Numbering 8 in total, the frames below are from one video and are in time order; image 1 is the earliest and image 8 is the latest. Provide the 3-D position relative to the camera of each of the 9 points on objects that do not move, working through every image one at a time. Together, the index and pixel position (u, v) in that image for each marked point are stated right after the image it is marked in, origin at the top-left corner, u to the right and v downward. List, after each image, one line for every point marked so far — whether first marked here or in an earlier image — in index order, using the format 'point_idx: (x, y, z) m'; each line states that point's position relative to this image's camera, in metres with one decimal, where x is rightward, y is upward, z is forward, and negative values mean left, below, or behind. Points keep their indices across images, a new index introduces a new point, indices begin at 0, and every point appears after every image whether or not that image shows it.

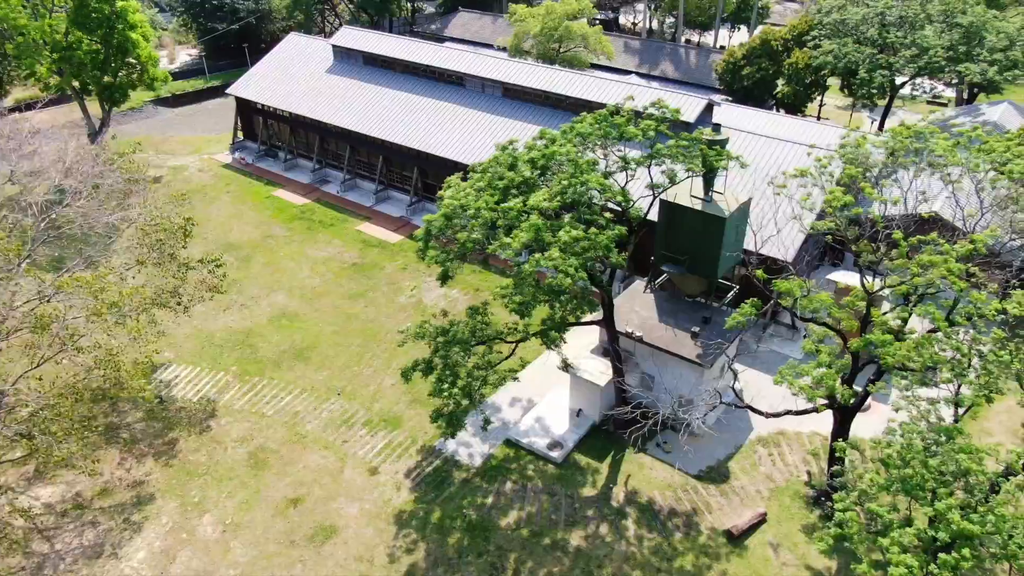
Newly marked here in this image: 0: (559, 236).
0: (+0.9, +1.1, +16.6) m
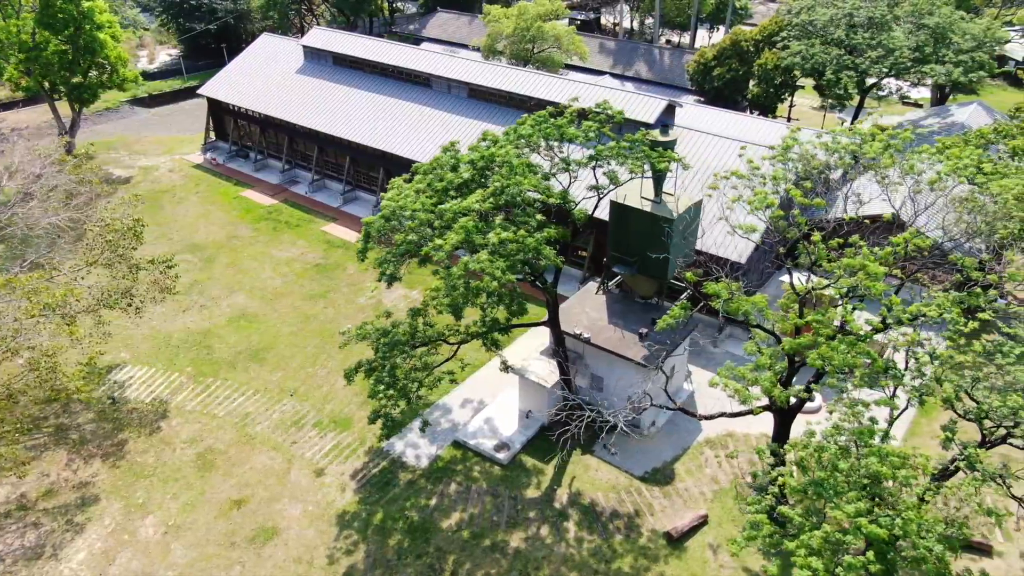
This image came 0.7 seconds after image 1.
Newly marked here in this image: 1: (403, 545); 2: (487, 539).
0: (-0.6, +1.0, +16.6) m
1: (-2.8, -6.5, +19.4) m
2: (-0.6, -6.4, +19.5) m
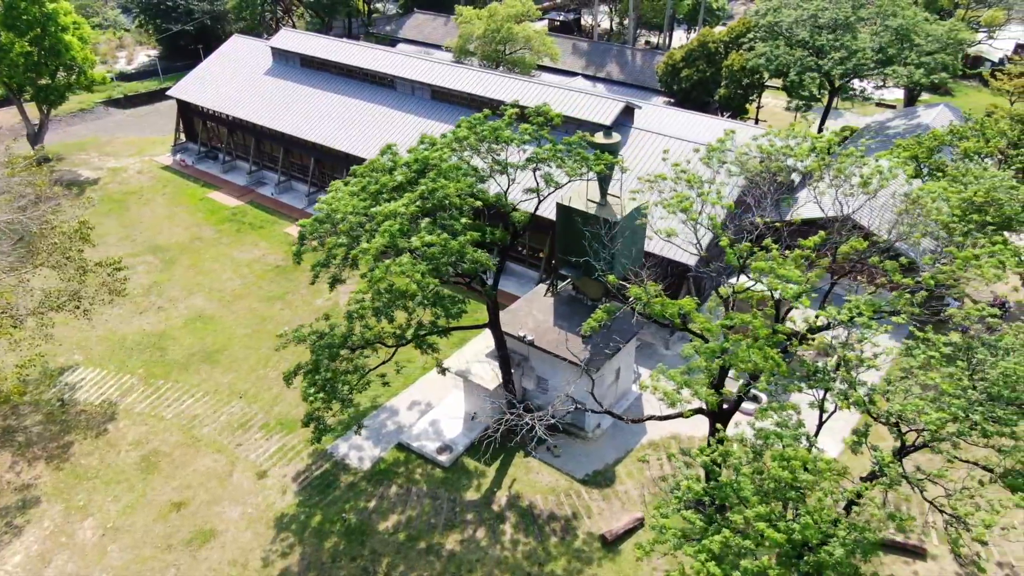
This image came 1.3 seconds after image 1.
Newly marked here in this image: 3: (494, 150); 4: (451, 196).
0: (-2.3, +1.0, +16.6) m
1: (-4.4, -6.6, +19.4) m
2: (-2.3, -6.4, +19.5) m
3: (-0.4, +3.6, +19.8) m
4: (-1.5, +2.1, +17.6) m
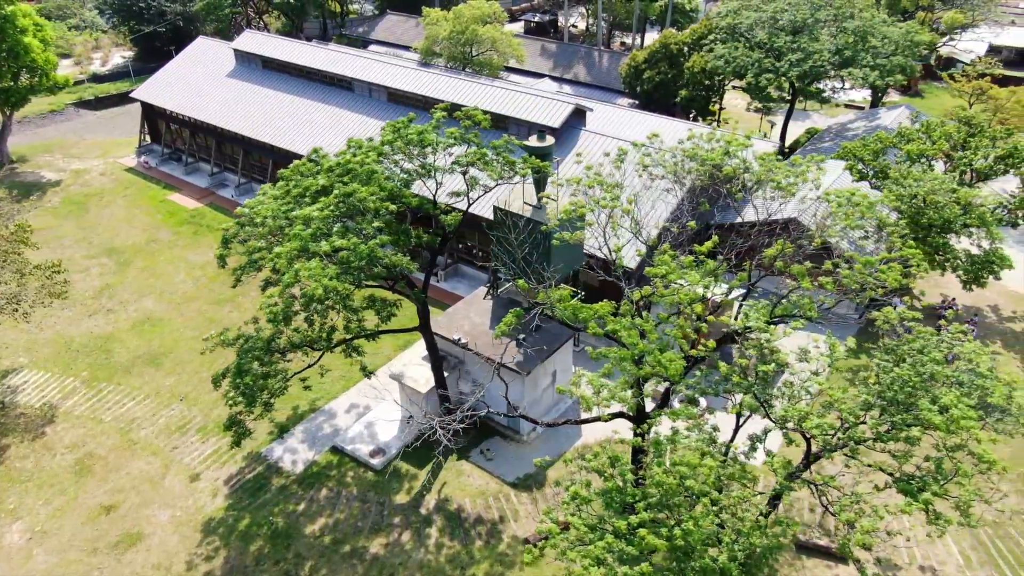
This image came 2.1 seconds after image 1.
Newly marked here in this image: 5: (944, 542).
0: (-4.2, +0.9, +16.6) m
1: (-6.3, -6.7, +19.5) m
2: (-4.2, -6.5, +19.5) m
3: (-2.4, +3.5, +19.8) m
4: (-3.4, +2.0, +17.6) m
5: (+11.0, -6.5, +19.5) m
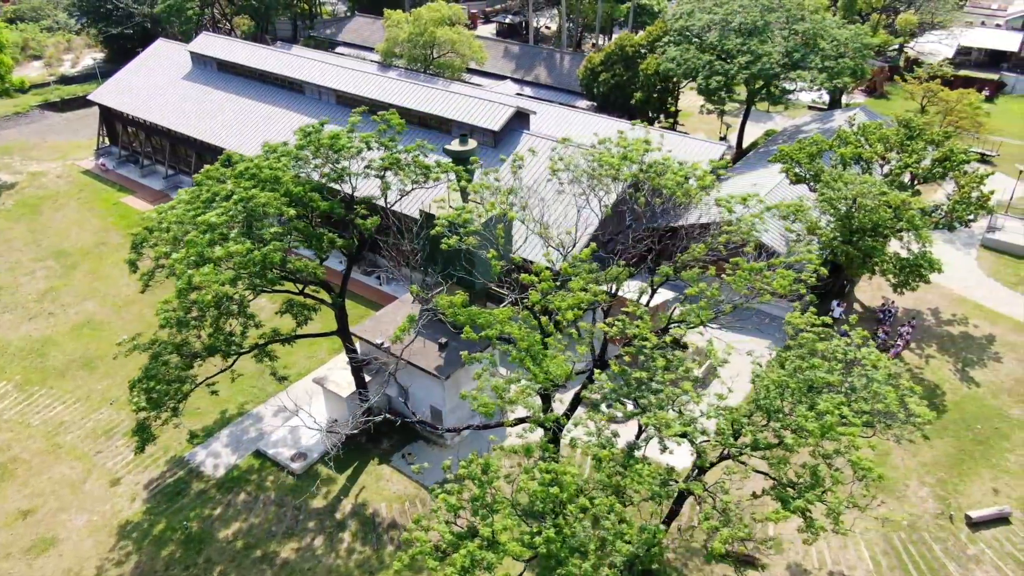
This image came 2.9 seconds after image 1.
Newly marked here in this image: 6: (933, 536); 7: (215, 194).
0: (-6.4, +0.8, +16.6) m
1: (-8.6, -6.8, +19.4) m
2: (-6.4, -6.7, +19.5) m
3: (-4.6, +3.3, +19.8) m
4: (-5.7, +1.9, +17.6) m
5: (+8.7, -6.6, +19.5) m
6: (+10.9, -6.4, +19.8) m
7: (-7.3, +2.3, +18.8) m
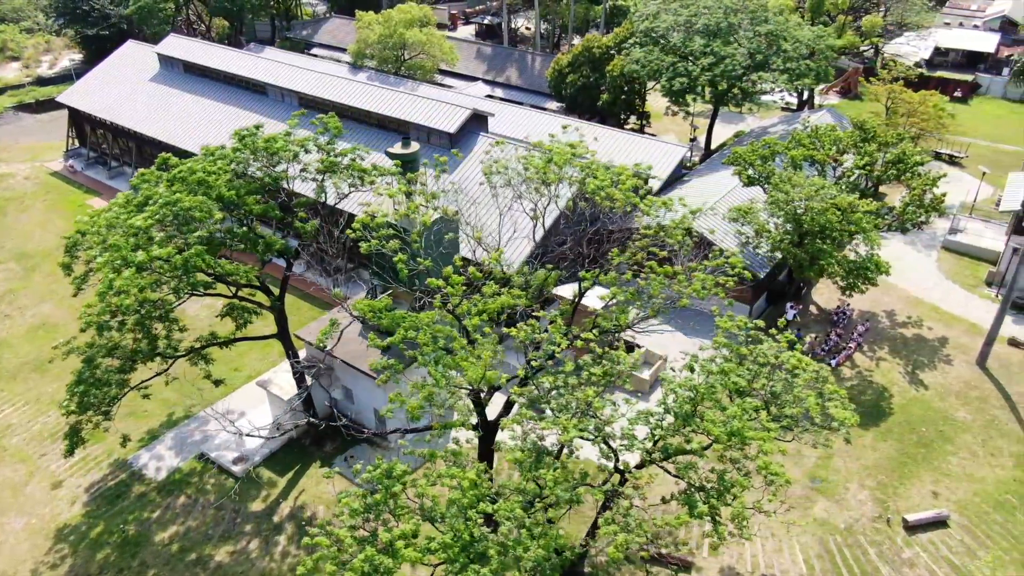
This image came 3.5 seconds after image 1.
0: (-8.1, +0.7, +16.6) m
1: (-10.2, -6.9, +19.4) m
2: (-8.1, -6.7, +19.5) m
3: (-6.3, +3.3, +19.8) m
4: (-7.3, +1.8, +17.6) m
5: (+7.1, -6.7, +19.5) m
6: (+9.2, -6.5, +19.8) m
7: (-8.9, +2.2, +18.8) m
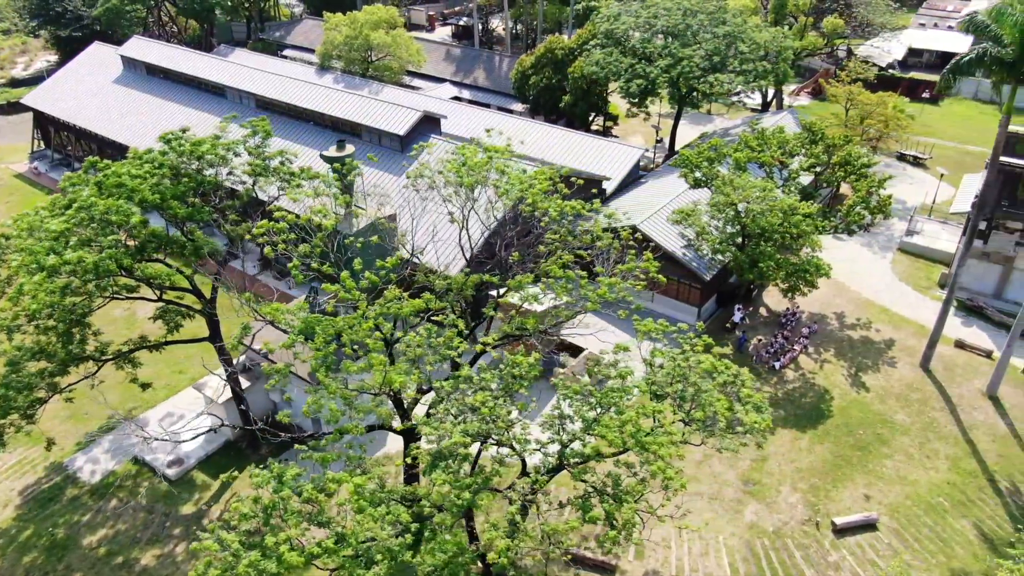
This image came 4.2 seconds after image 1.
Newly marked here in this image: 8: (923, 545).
0: (-10.0, +0.6, +16.6) m
1: (-12.1, -7.0, +19.4) m
2: (-10.0, -6.8, +19.5) m
3: (-8.2, +3.2, +19.8) m
4: (-9.2, +1.7, +17.6) m
5: (+5.2, -6.7, +19.5) m
6: (+7.3, -6.5, +19.8) m
7: (-10.8, +2.2, +18.8) m
8: (+10.5, -6.6, +19.7) m
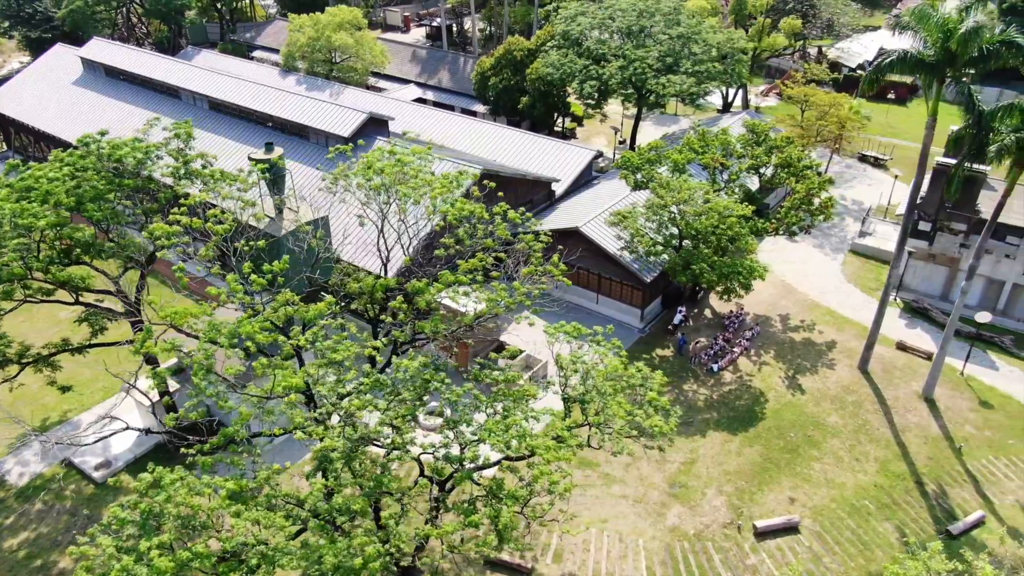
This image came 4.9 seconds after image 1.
0: (-12.1, +0.5, +16.6) m
1: (-14.2, -7.0, +19.4) m
2: (-12.1, -6.9, +19.5) m
3: (-10.2, +3.1, +19.8) m
4: (-11.3, +1.6, +17.6) m
5: (+3.1, -6.8, +19.4) m
6: (+5.2, -6.6, +19.7) m
7: (-12.9, +2.1, +18.8) m
8: (+8.5, -6.7, +19.6) m
